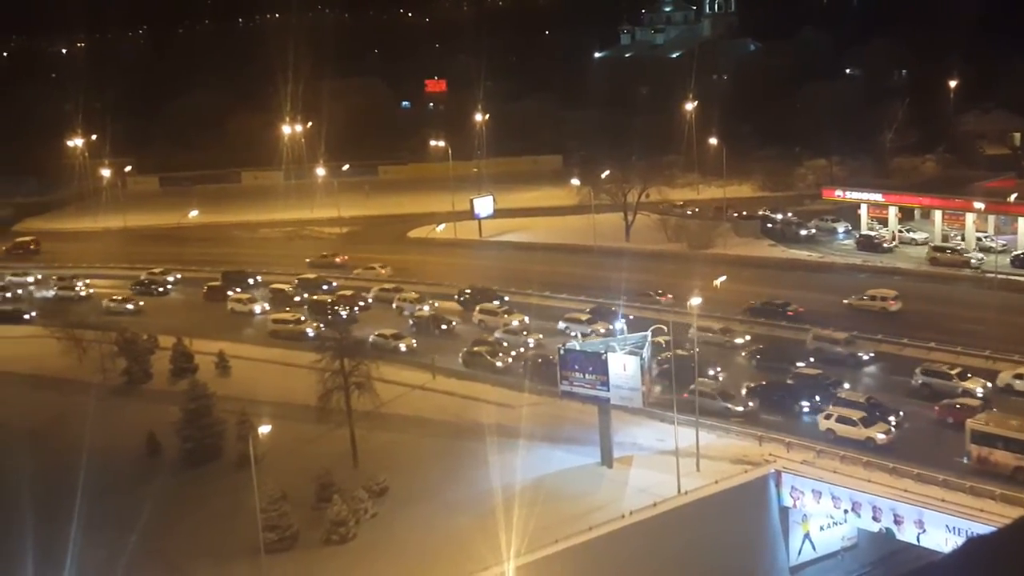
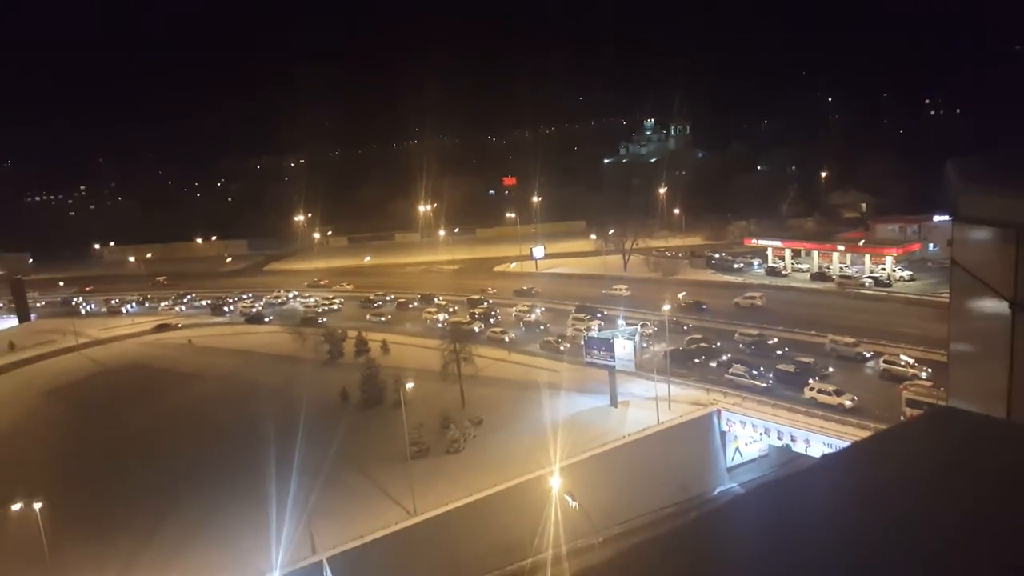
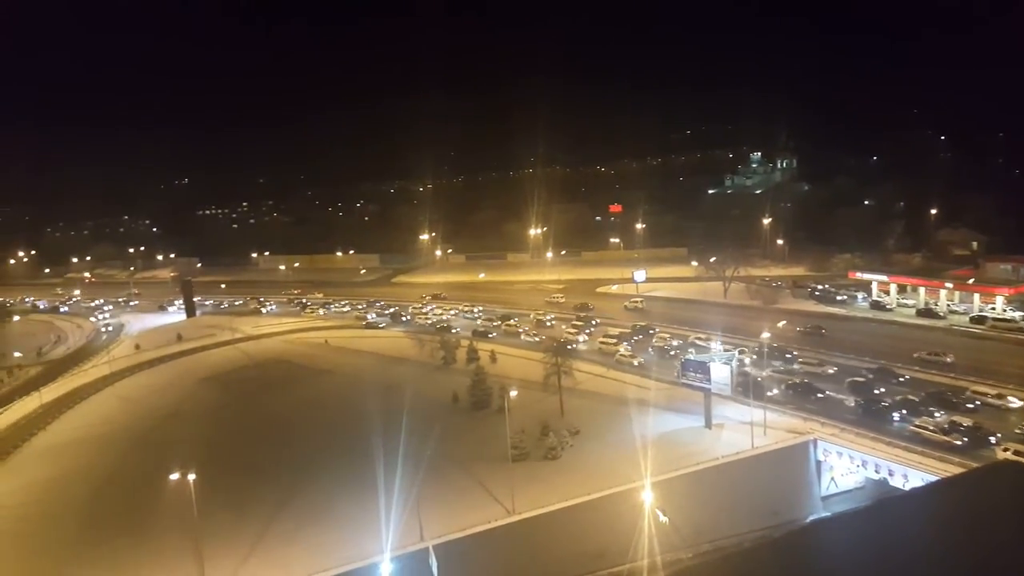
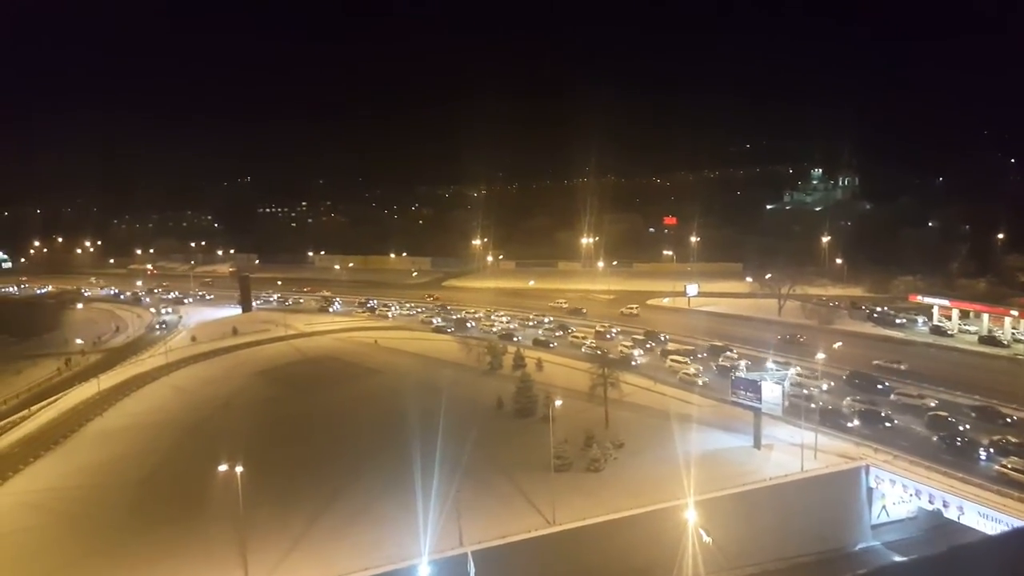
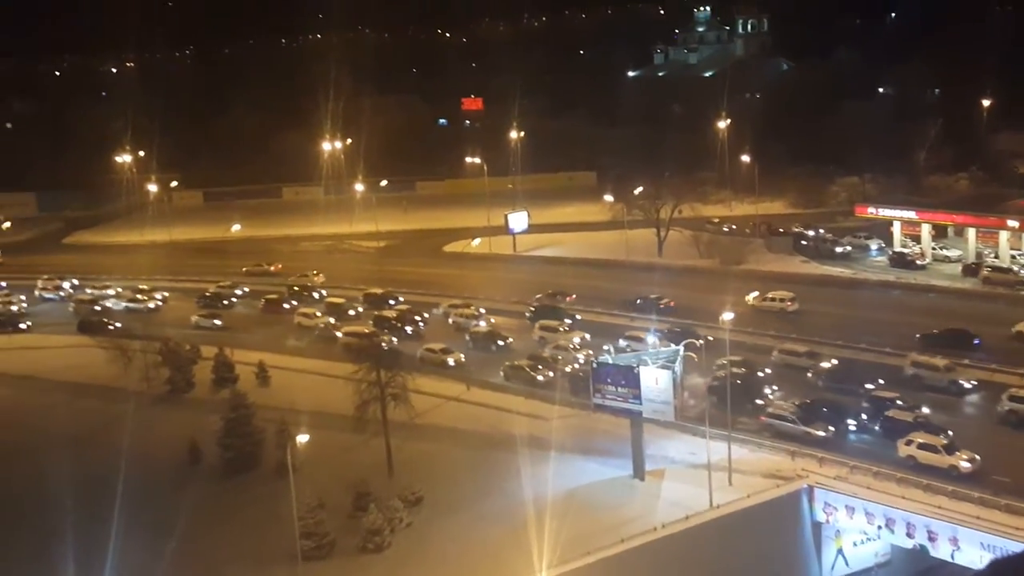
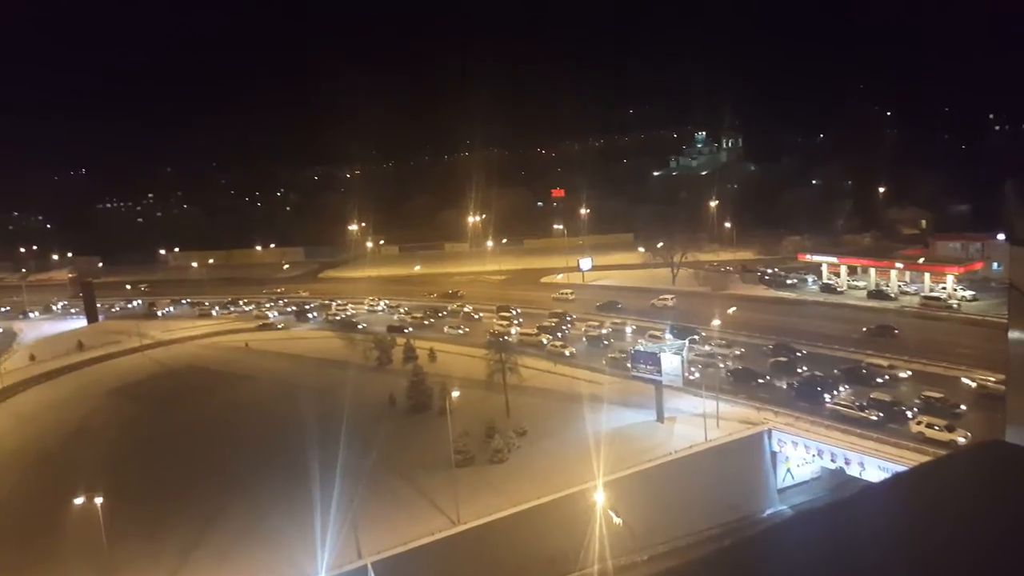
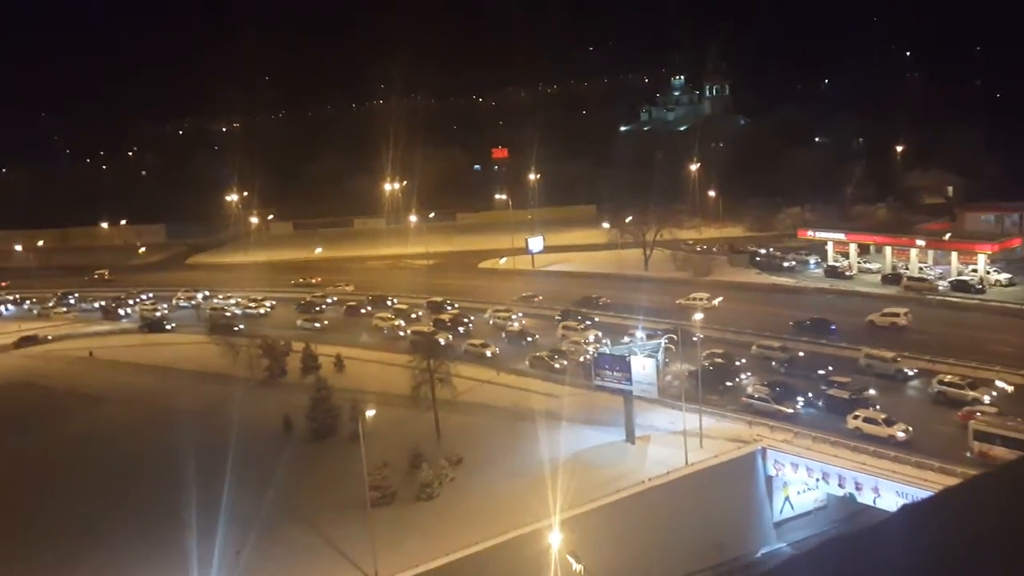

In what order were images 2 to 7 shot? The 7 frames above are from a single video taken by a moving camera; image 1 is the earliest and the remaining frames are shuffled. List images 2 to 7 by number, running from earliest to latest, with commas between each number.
5, 7, 2, 6, 3, 4
